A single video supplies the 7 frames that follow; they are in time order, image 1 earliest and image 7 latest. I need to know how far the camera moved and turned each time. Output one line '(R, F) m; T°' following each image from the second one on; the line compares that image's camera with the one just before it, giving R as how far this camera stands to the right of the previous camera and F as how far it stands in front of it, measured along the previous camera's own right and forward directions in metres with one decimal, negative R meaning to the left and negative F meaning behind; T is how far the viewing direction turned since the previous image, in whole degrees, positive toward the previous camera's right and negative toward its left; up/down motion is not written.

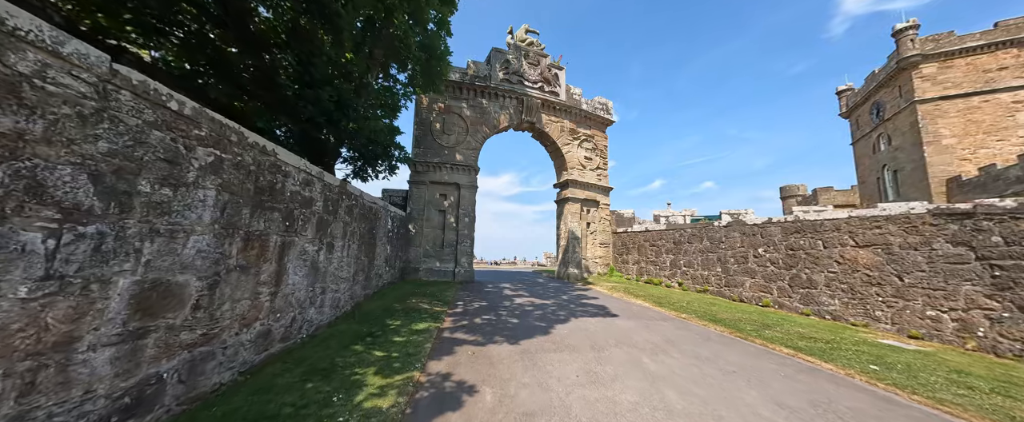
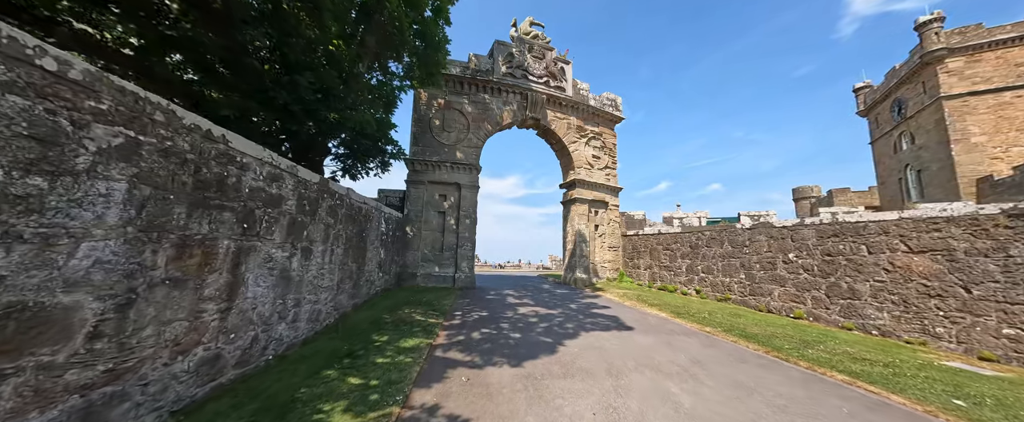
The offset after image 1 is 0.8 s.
(0.0, +0.7) m; -1°
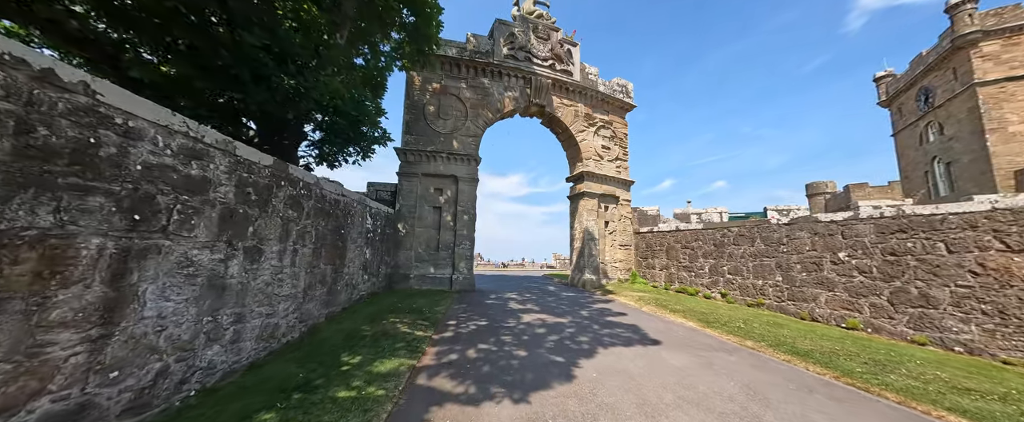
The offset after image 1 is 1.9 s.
(0.0, +1.0) m; -1°
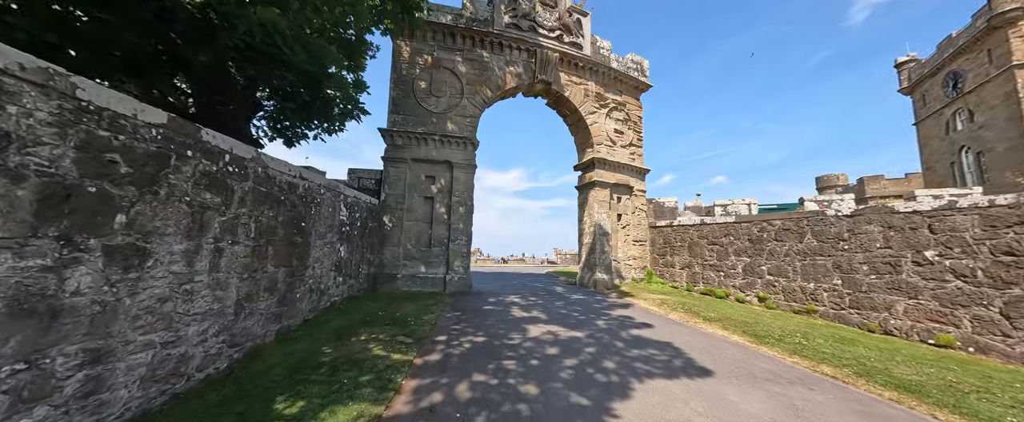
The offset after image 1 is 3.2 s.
(-0.1, +1.3) m; 0°
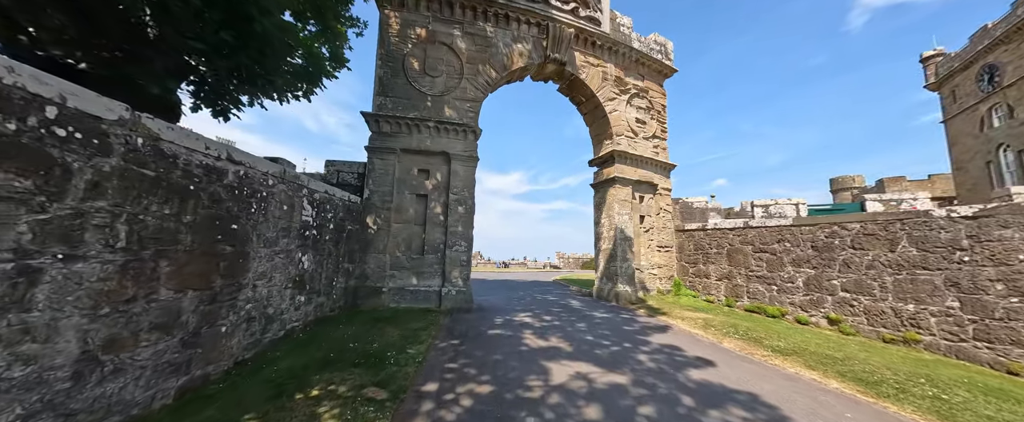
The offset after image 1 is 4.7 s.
(-0.2, +1.4) m; 0°
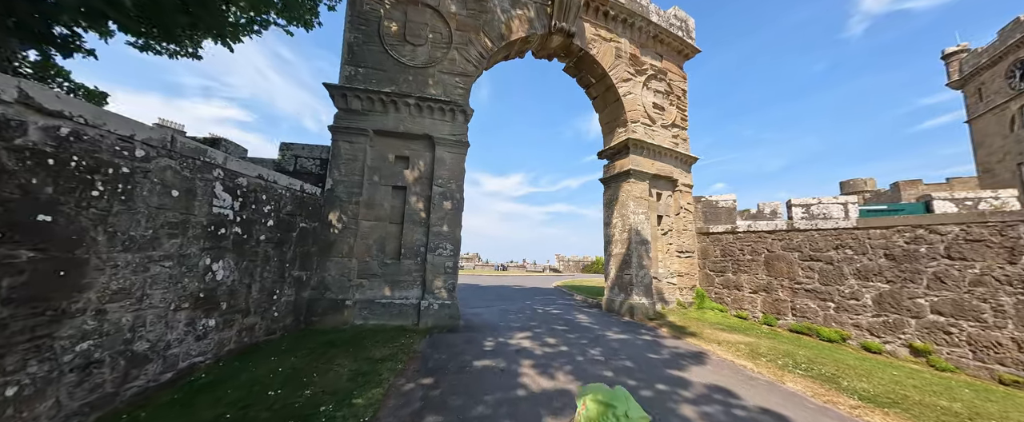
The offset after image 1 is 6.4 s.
(+0.1, +1.3) m; 0°
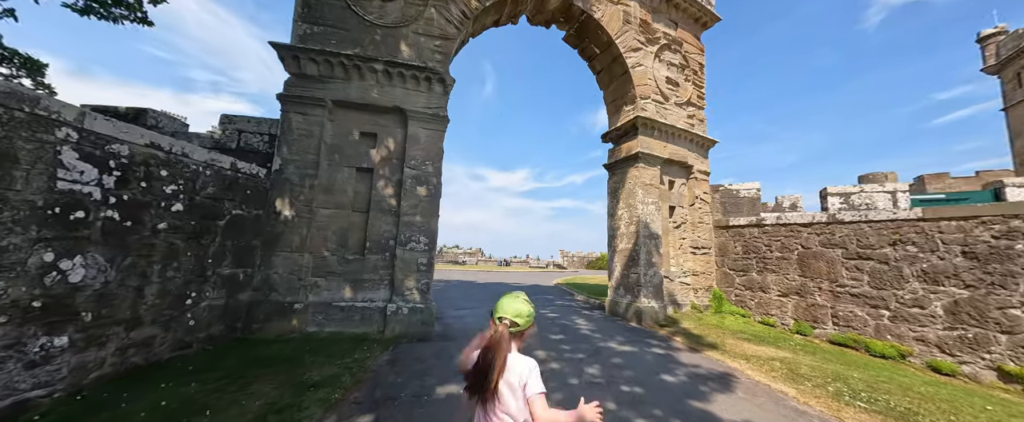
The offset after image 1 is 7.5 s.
(+0.3, +1.0) m; -1°
